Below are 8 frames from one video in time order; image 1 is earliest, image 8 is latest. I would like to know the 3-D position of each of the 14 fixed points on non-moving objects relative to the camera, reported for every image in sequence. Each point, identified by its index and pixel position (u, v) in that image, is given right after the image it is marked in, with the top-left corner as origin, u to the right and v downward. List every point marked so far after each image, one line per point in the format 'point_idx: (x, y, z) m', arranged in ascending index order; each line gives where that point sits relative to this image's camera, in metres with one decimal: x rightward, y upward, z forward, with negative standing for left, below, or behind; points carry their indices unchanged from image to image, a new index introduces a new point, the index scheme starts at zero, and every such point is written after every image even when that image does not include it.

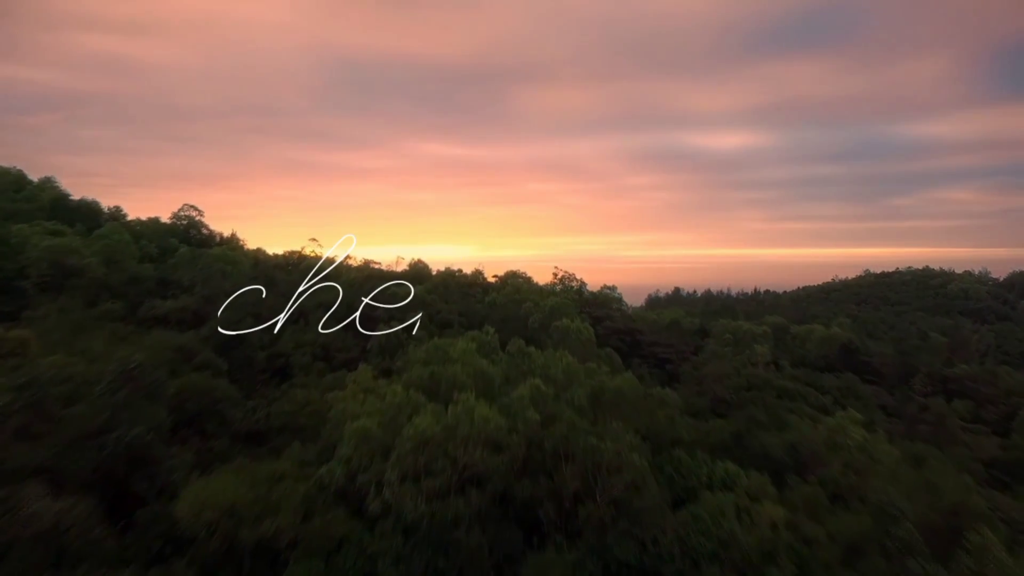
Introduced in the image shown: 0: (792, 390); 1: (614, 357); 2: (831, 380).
0: (+6.6, -2.4, +16.8) m
1: (+2.4, -1.6, +17.0) m
2: (+8.7, -2.5, +19.5) m
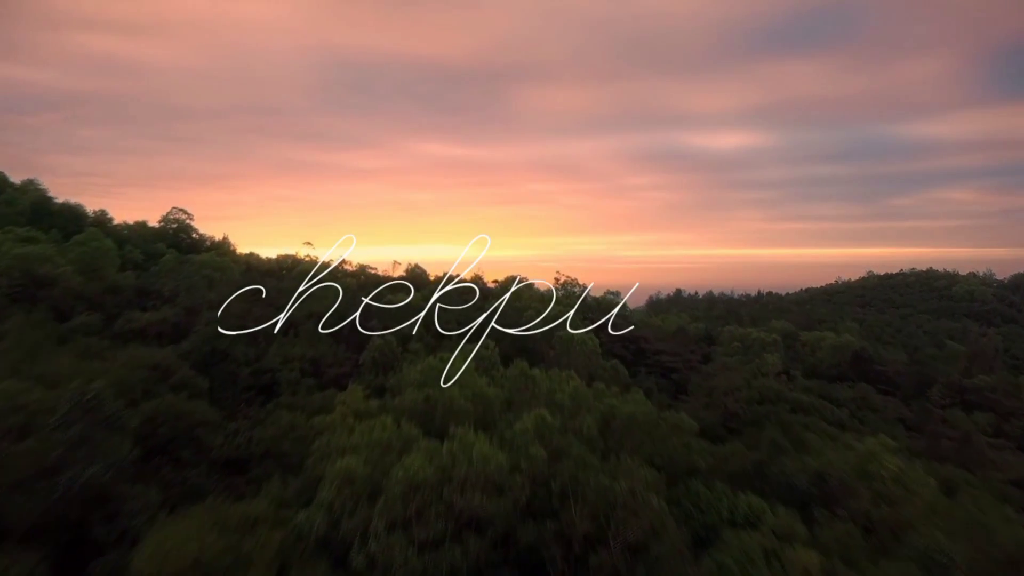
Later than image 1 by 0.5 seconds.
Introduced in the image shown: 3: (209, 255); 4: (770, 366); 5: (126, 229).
0: (+6.6, -2.6, +16.0) m
1: (+2.4, -1.8, +16.3) m
2: (+8.7, -2.7, +18.7) m
3: (-8.1, +0.9, +19.2) m
4: (+7.0, -2.2, +19.4) m
5: (-10.6, +1.6, +19.8) m
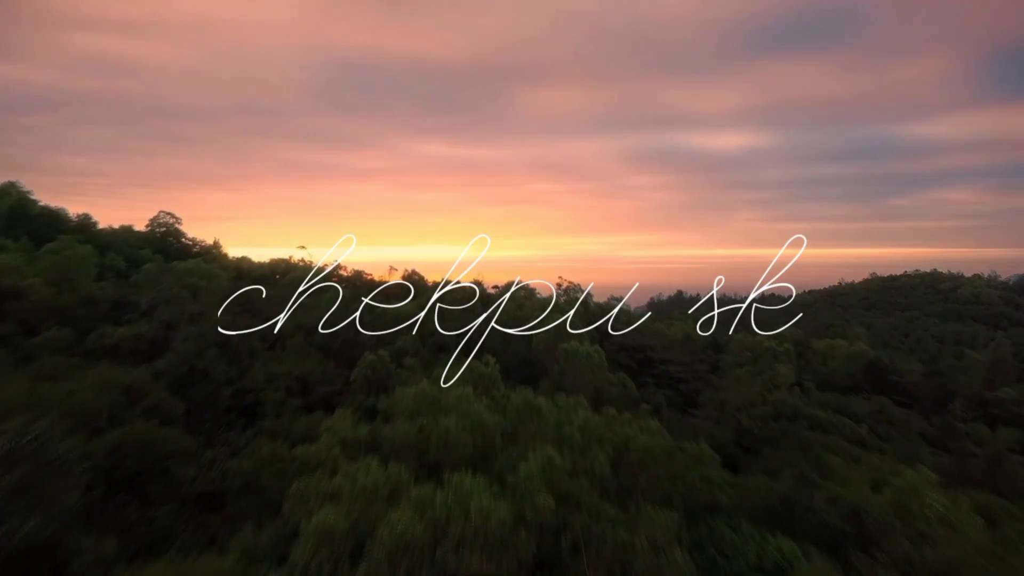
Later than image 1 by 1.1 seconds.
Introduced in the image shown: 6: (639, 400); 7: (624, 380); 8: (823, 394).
0: (+6.7, -2.8, +15.2) m
1: (+2.5, -2.0, +15.4) m
2: (+8.7, -2.9, +17.9) m
3: (-8.1, +0.7, +18.4) m
4: (+7.0, -2.4, +18.5) m
5: (-10.6, +1.4, +18.9) m
6: (+2.7, -2.4, +15.4) m
7: (+2.4, -2.0, +15.4) m
8: (+8.0, -2.7, +18.3) m
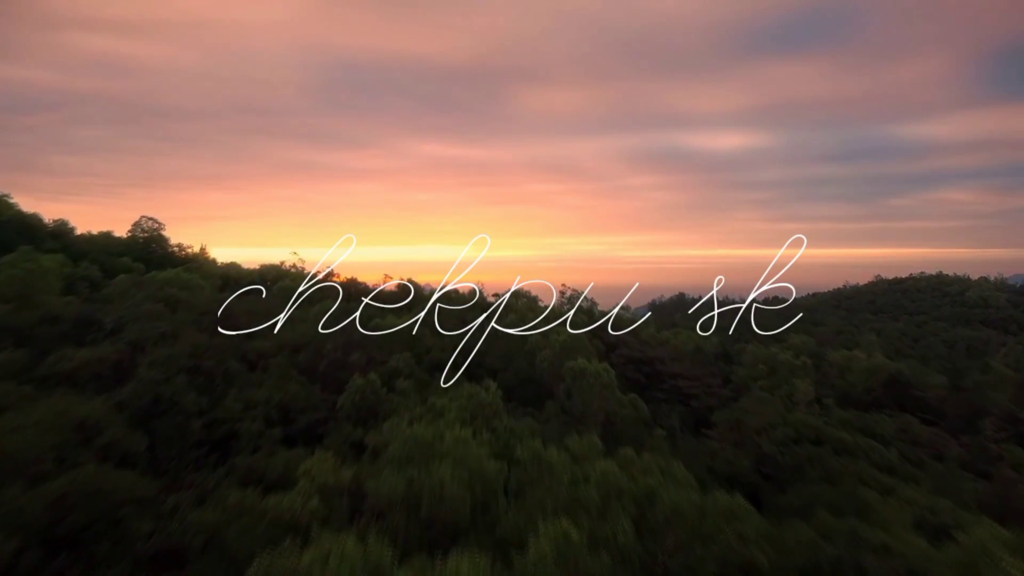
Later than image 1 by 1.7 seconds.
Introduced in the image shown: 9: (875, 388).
0: (+6.7, -3.1, +14.1) m
1: (+2.5, -2.3, +14.3) m
2: (+8.8, -3.2, +16.8) m
3: (-8.1, +0.4, +17.3) m
4: (+7.0, -2.7, +17.4) m
5: (-10.6, +1.2, +17.8) m
6: (+2.8, -2.7, +14.3) m
7: (+2.5, -2.3, +14.3) m
8: (+8.0, -3.0, +17.2) m
9: (+9.9, -2.7, +19.5) m
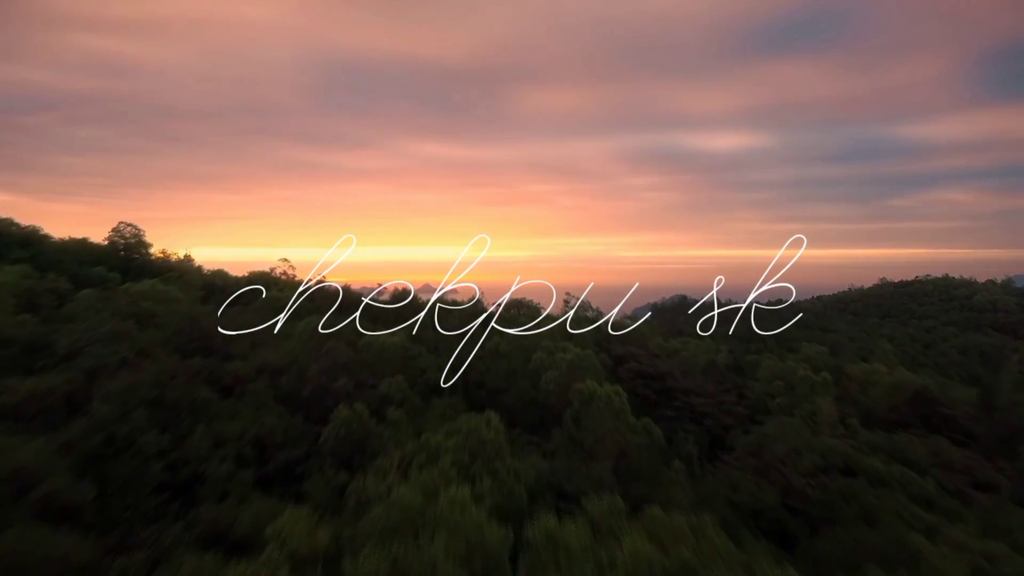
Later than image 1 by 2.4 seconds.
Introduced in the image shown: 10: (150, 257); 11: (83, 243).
0: (+6.8, -3.3, +12.9) m
1: (+2.6, -2.5, +13.1) m
2: (+8.8, -3.5, +15.6) m
3: (-8.0, +0.2, +16.1) m
4: (+7.1, -2.9, +16.2) m
5: (-10.5, +0.9, +16.6) m
6: (+2.8, -3.0, +13.1) m
7: (+2.5, -2.5, +13.1) m
8: (+8.1, -3.3, +16.0) m
9: (+10.0, -3.0, +18.3) m
10: (-9.7, +0.8, +19.1) m
11: (-10.8, +1.1, +18.0) m
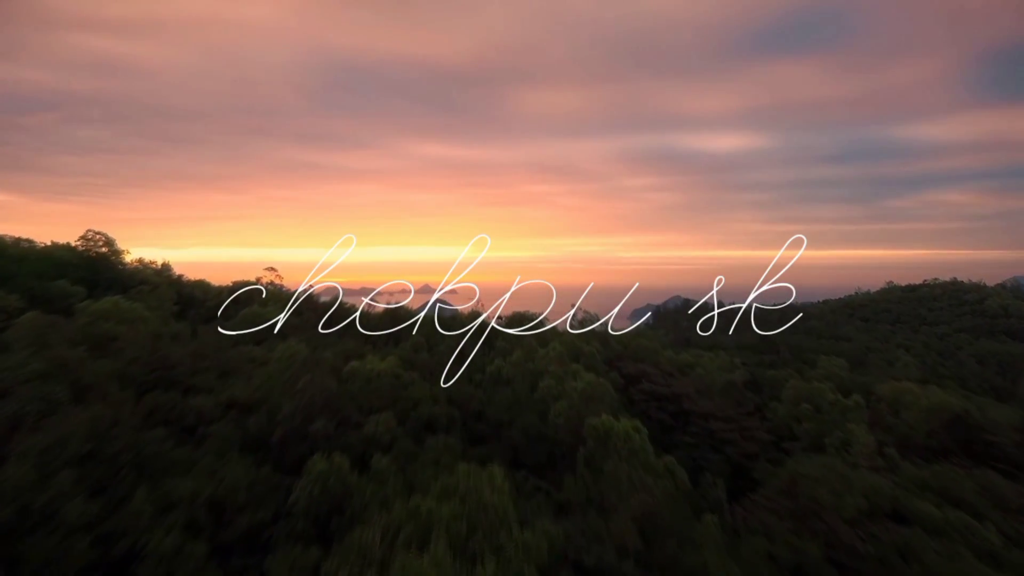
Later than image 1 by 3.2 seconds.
0: (+6.8, -3.7, +11.4) m
1: (+2.6, -2.9, +11.6) m
2: (+8.9, -3.8, +14.0) m
3: (-7.9, -0.2, +14.5) m
4: (+7.2, -3.3, +14.7) m
5: (-10.4, +0.6, +15.1) m
6: (+2.9, -3.3, +11.6) m
7: (+2.6, -2.9, +11.5) m
8: (+8.1, -3.6, +14.5) m
9: (+10.0, -3.3, +16.8) m
10: (-9.6, +0.5, +17.6) m
11: (-10.8, +0.8, +16.5) m
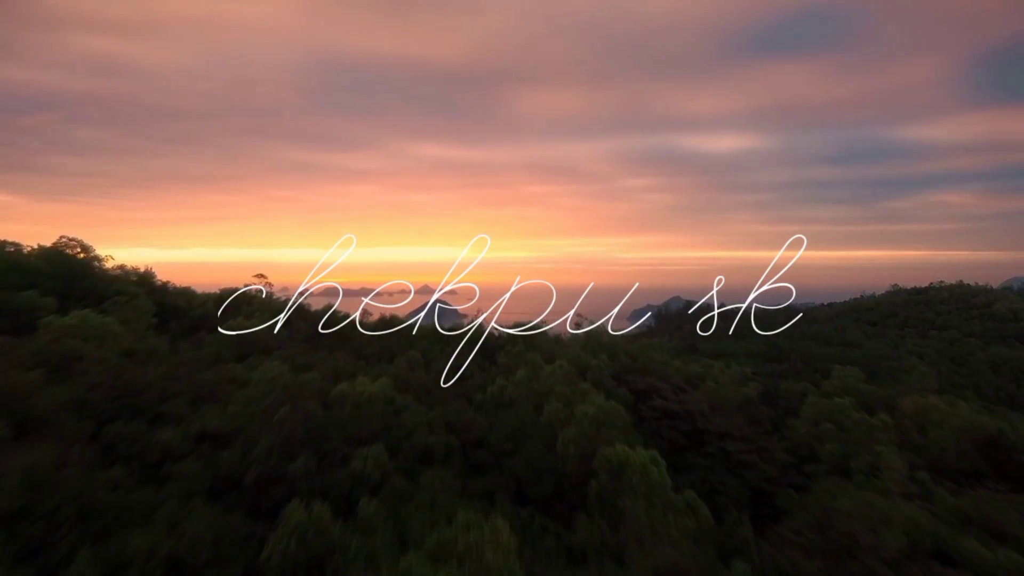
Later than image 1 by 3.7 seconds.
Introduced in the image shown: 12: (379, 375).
0: (+6.9, -3.9, +10.3) m
1: (+2.7, -3.1, +10.5) m
2: (+9.0, -4.1, +12.9) m
3: (-7.9, -0.4, +13.4) m
4: (+7.2, -3.5, +13.6) m
5: (-10.4, +0.3, +14.0) m
6: (+3.0, -3.6, +10.5) m
7: (+2.7, -3.1, +10.4) m
8: (+8.2, -3.9, +13.4) m
9: (+10.1, -3.6, +15.7) m
10: (-9.5, +0.2, +16.5) m
11: (-10.7, +0.6, +15.4) m
12: (-2.4, -1.6, +12.9) m
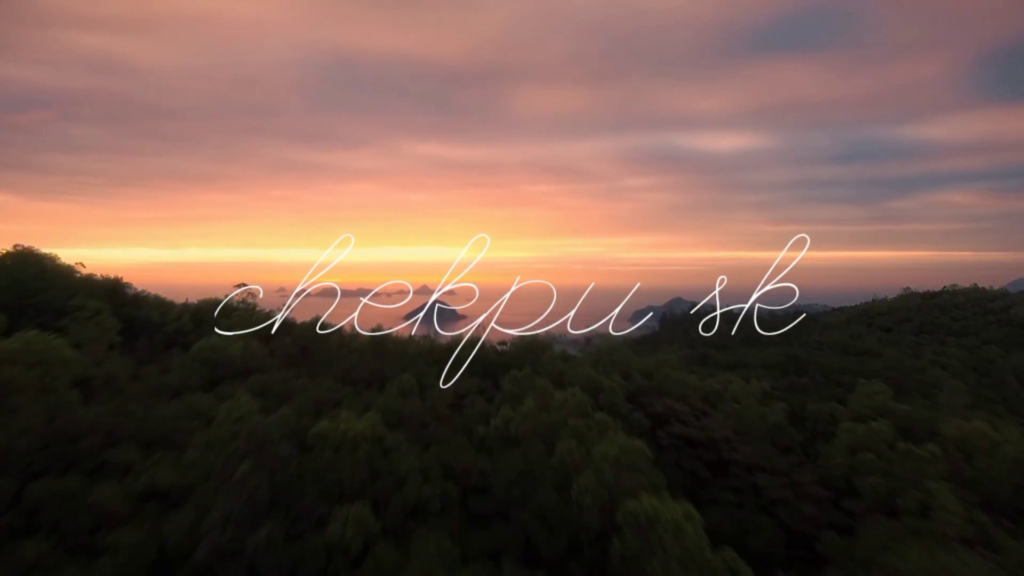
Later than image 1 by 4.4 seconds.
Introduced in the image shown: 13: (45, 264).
0: (+7.0, -4.3, +8.7) m
1: (+2.8, -3.4, +8.9) m
2: (+9.1, -4.4, +11.3) m
3: (-7.7, -0.7, +11.9) m
4: (+7.3, -3.8, +12.0) m
5: (-10.3, 0.0, +12.4) m
6: (+3.1, -3.9, +8.9) m
7: (+2.8, -3.4, +8.9) m
8: (+8.3, -4.2, +11.8) m
9: (+10.2, -3.9, +14.1) m
10: (-9.4, 0.0, +14.9) m
11: (-10.6, +0.3, +13.8) m
12: (-2.3, -1.9, +11.4) m
13: (-9.6, +0.3, +14.8) m
